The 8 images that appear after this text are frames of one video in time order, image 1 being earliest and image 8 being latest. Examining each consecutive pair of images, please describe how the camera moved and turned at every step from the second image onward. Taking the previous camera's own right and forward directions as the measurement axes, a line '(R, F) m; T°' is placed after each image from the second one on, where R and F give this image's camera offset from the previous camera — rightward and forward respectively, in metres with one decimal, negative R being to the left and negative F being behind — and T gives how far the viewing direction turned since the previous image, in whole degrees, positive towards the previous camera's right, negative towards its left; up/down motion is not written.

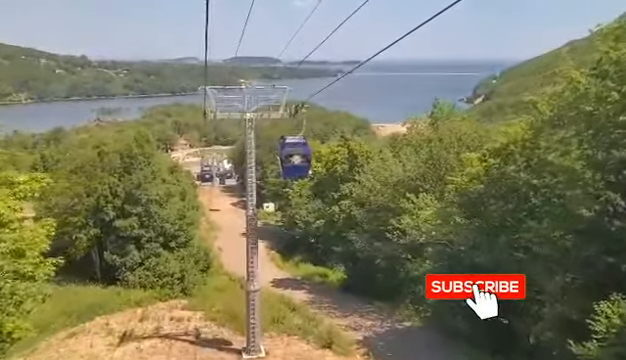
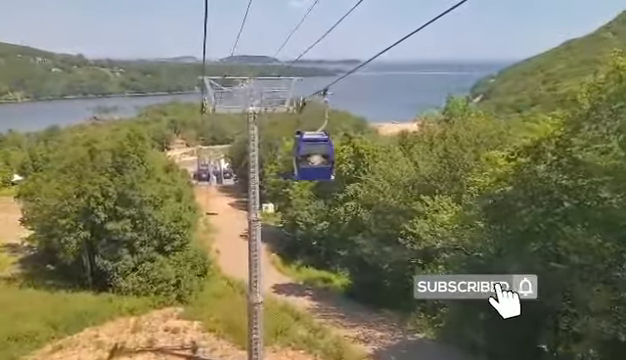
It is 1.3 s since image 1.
(-0.3, +1.8) m; 0°
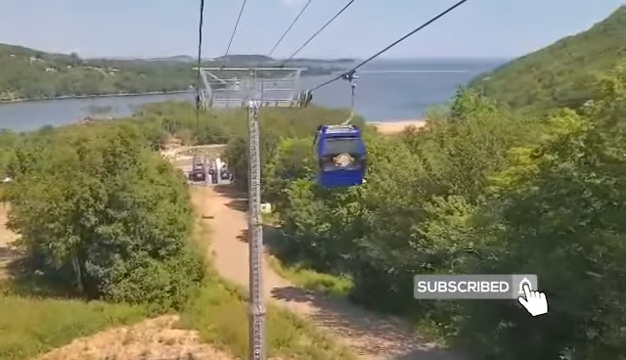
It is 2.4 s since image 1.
(-0.2, +1.5) m; 0°
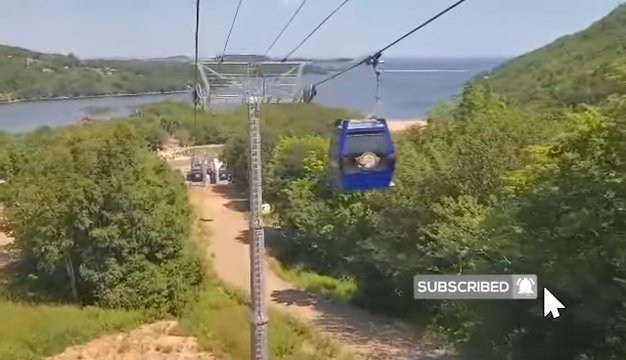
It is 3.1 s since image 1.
(-0.1, +0.9) m; 0°
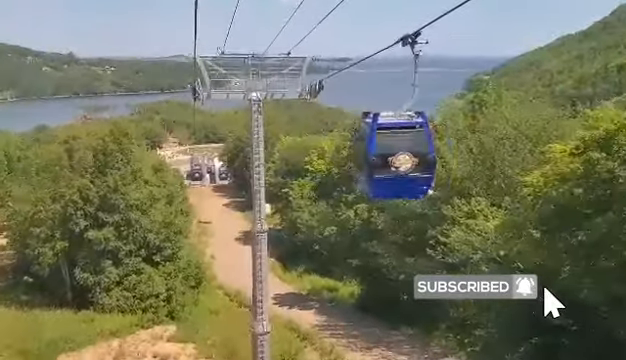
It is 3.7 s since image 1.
(-0.1, +0.9) m; 0°
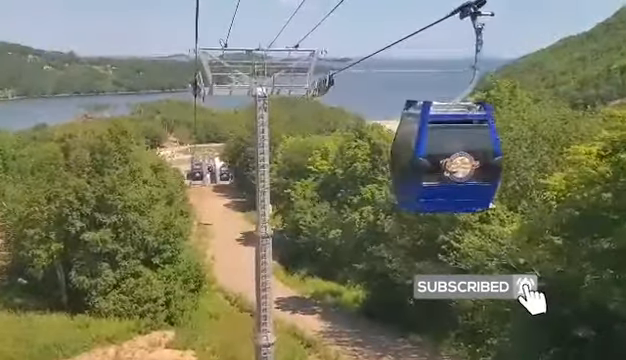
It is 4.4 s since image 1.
(-0.1, +0.9) m; 0°
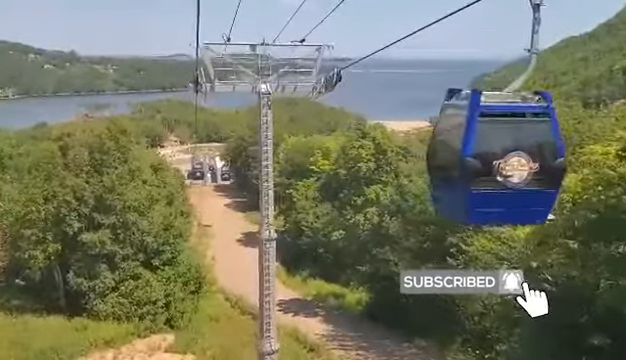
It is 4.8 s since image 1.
(-0.1, +0.5) m; 0°
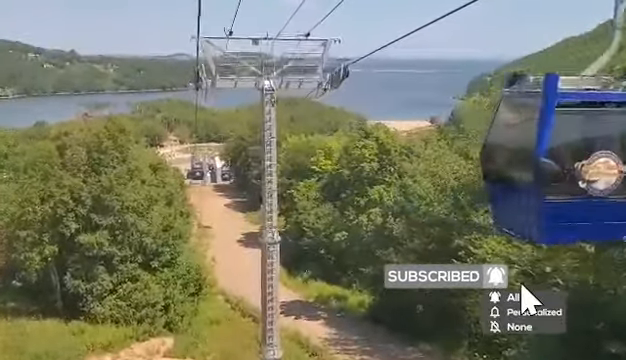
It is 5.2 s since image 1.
(-0.1, +0.5) m; 0°
